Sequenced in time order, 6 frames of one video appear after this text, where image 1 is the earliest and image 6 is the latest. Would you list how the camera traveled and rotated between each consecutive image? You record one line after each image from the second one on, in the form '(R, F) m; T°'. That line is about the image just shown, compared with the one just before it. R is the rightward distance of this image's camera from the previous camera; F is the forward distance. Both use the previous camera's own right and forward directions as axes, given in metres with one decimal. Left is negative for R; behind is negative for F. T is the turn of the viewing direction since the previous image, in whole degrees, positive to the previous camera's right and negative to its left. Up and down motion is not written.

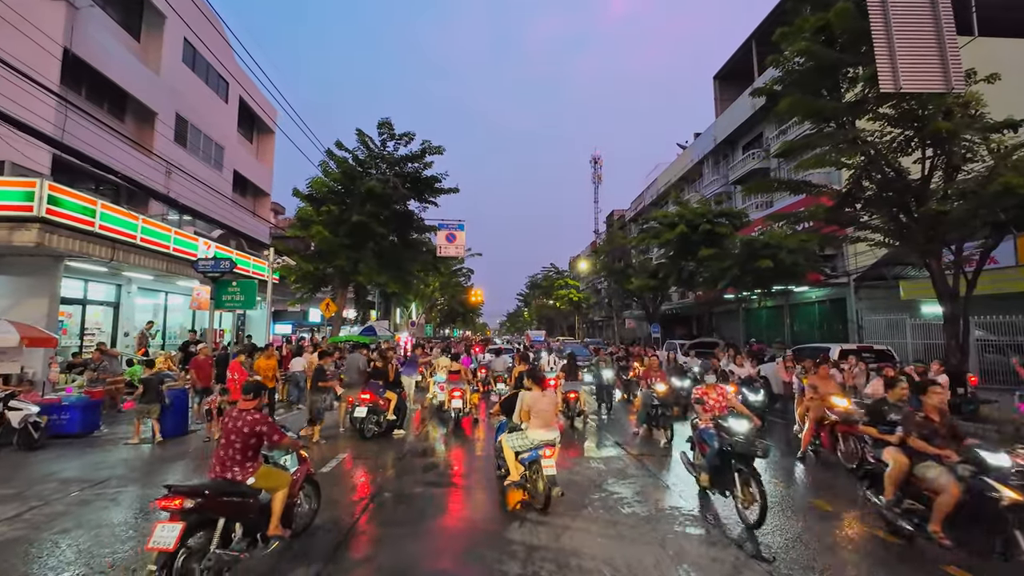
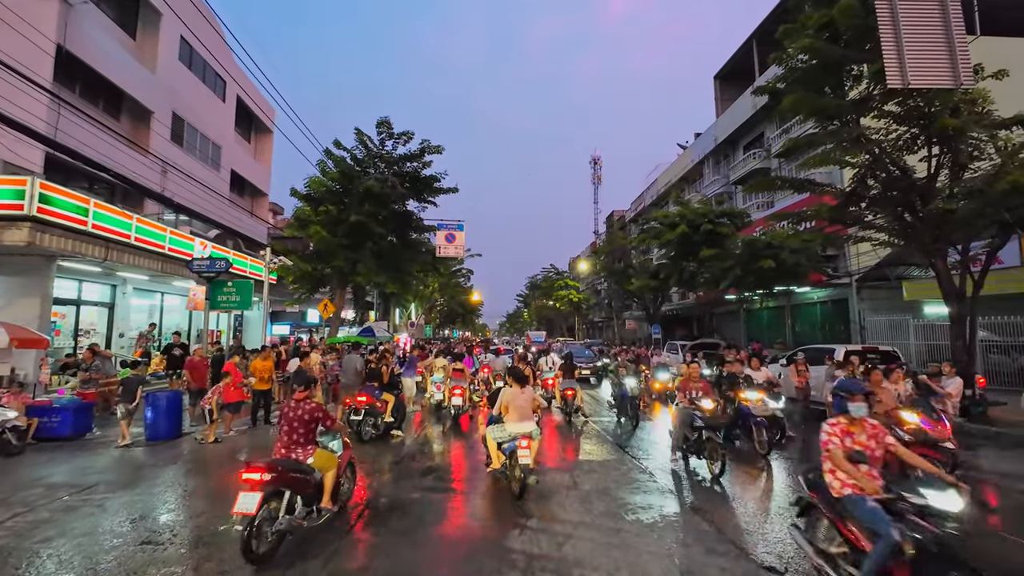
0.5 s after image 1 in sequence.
(0.0, +0.2) m; 0°
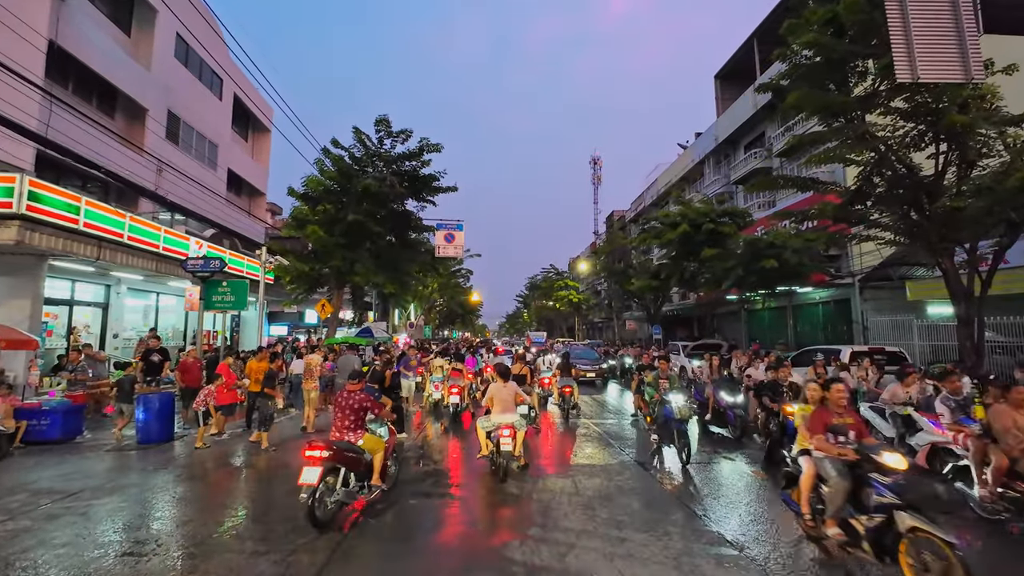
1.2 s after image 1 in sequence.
(0.0, +0.2) m; 0°
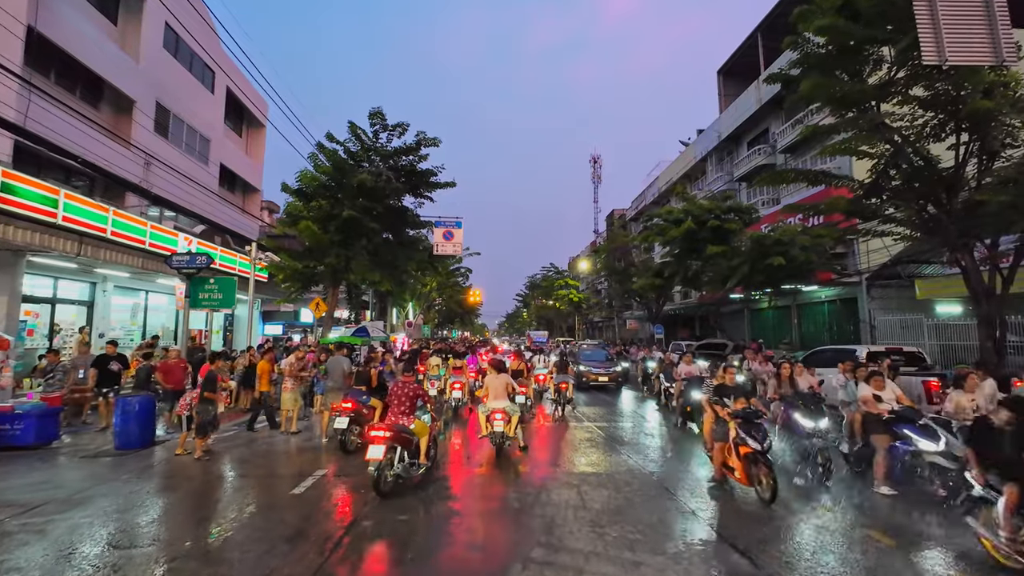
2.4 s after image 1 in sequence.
(0.0, +0.5) m; 0°
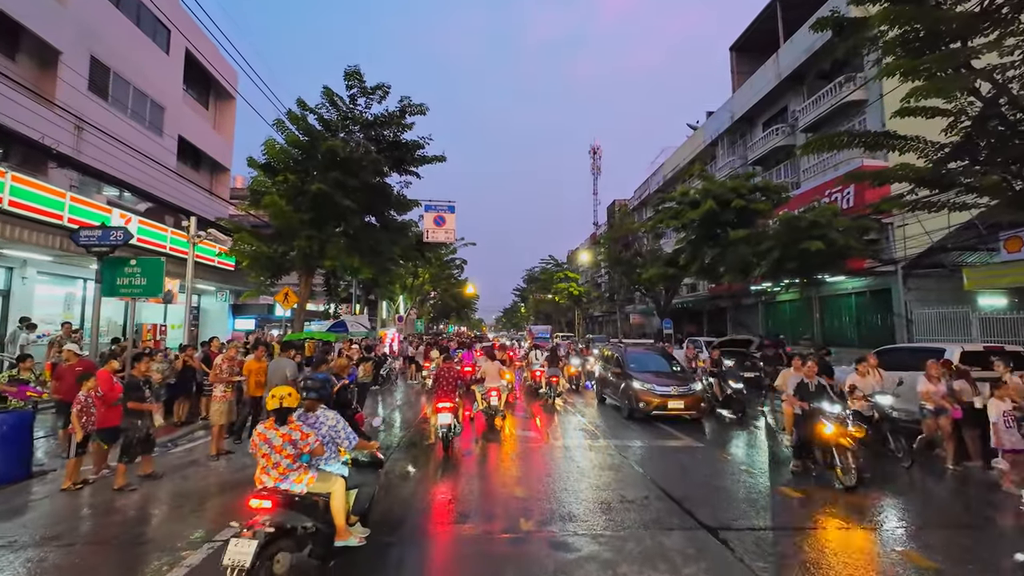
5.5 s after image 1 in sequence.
(0.0, +2.4) m; 0°
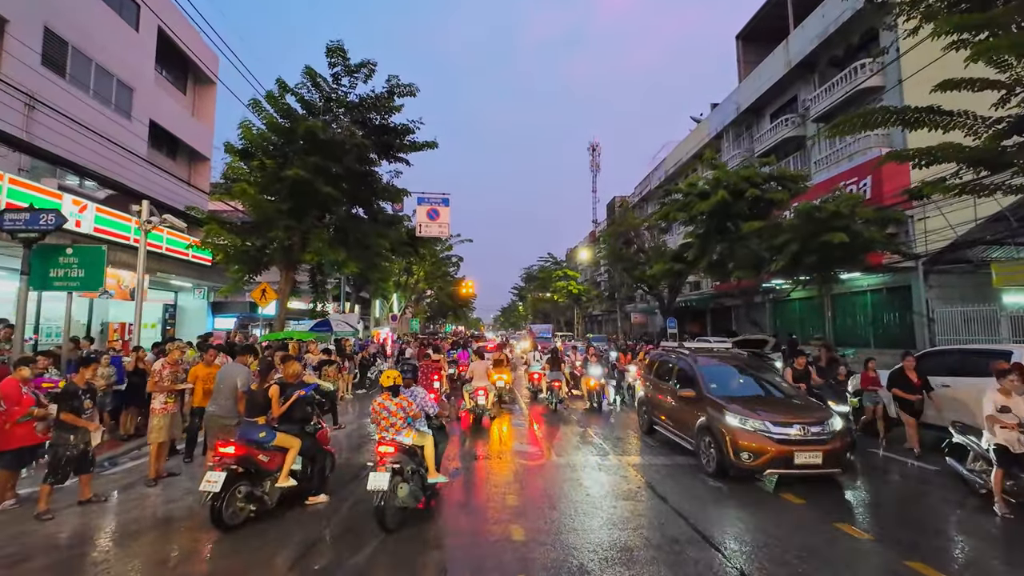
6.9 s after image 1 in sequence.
(0.0, +1.3) m; 0°
